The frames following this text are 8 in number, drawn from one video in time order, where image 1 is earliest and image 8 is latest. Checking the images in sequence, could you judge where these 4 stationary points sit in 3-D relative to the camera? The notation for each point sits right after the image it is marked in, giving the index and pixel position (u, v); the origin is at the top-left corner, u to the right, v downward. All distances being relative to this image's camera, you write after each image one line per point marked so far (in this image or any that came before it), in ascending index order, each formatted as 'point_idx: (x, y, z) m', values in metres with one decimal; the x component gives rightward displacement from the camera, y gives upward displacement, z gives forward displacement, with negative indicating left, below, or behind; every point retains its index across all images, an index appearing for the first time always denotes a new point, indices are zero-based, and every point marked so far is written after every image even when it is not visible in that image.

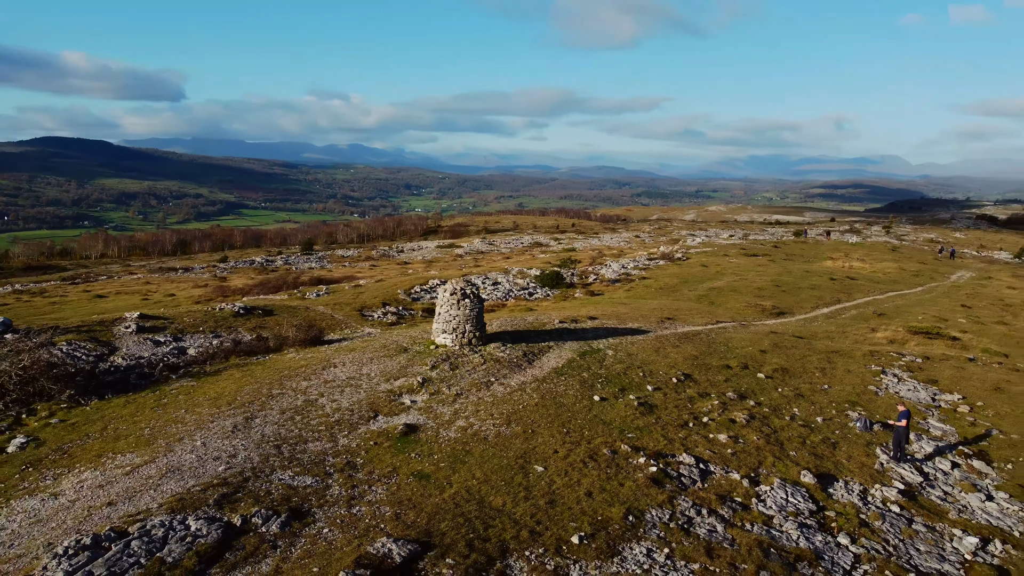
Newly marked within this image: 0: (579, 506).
0: (+1.3, -3.8, +14.1) m
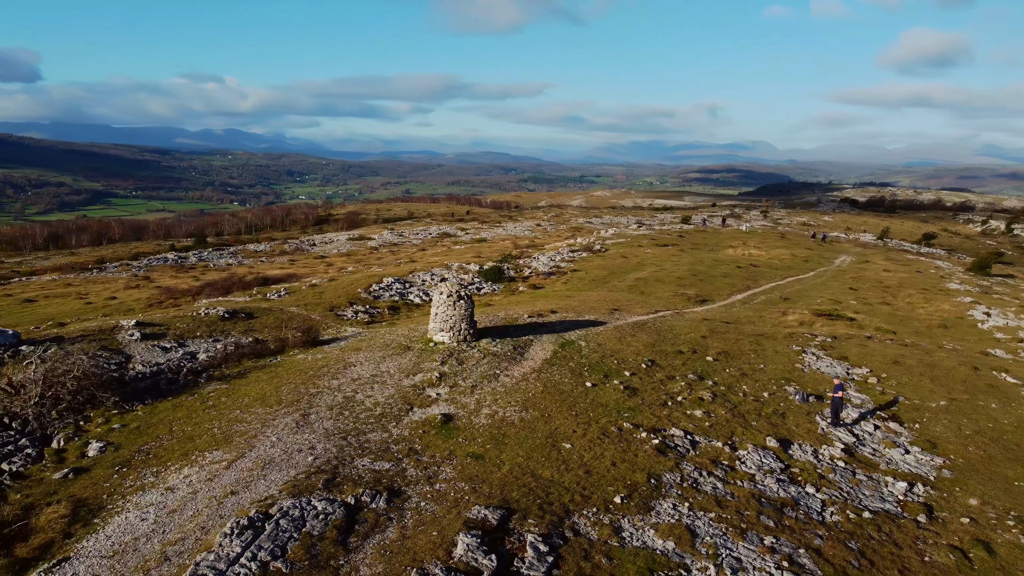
0: (+2.2, -4.0, +17.2) m
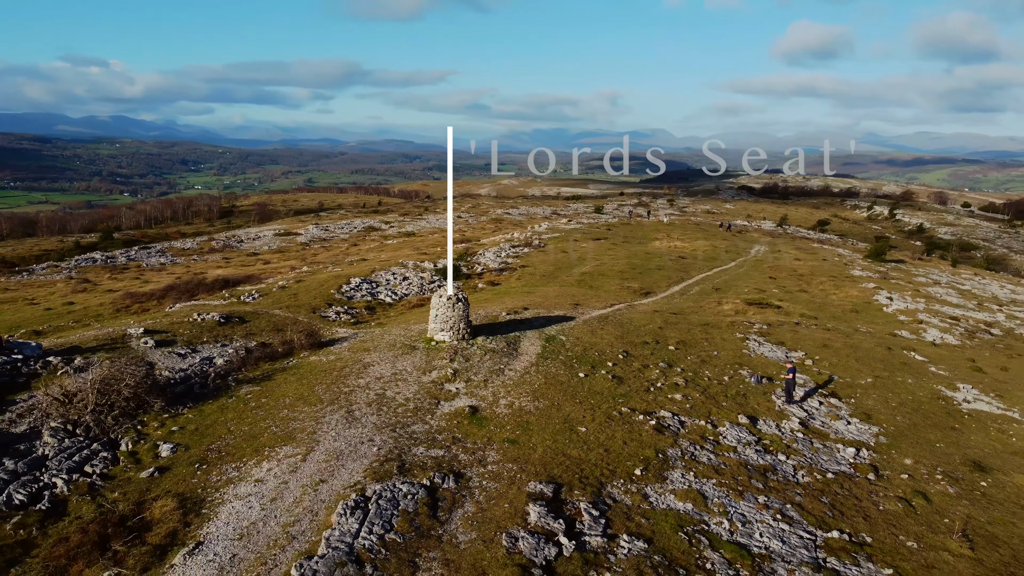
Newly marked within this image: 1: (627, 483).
0: (+2.9, -4.1, +20.3) m
1: (+2.7, -4.5, +18.4) m
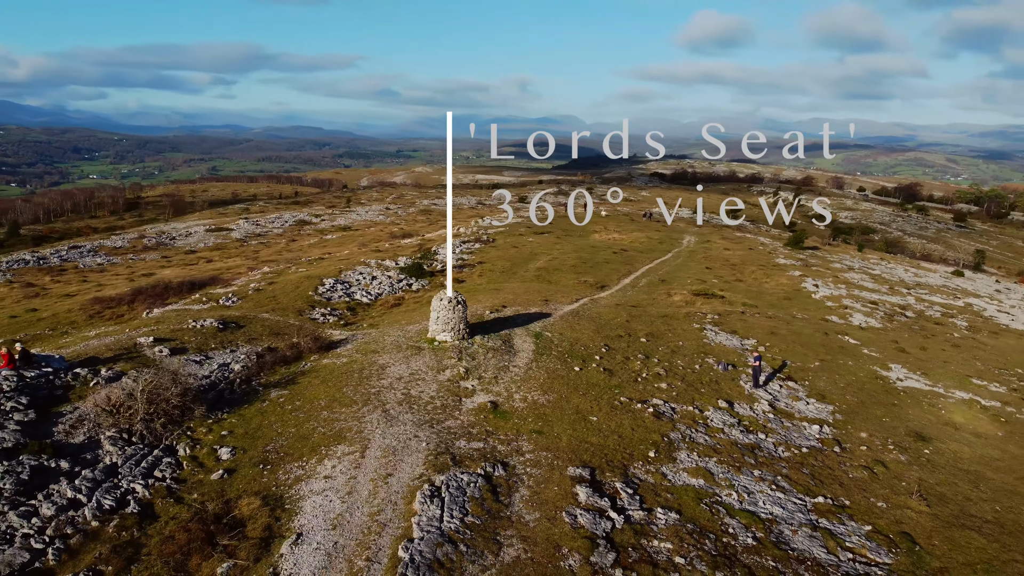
0: (+3.6, -4.2, +23.0) m
1: (+3.6, -4.6, +21.2) m
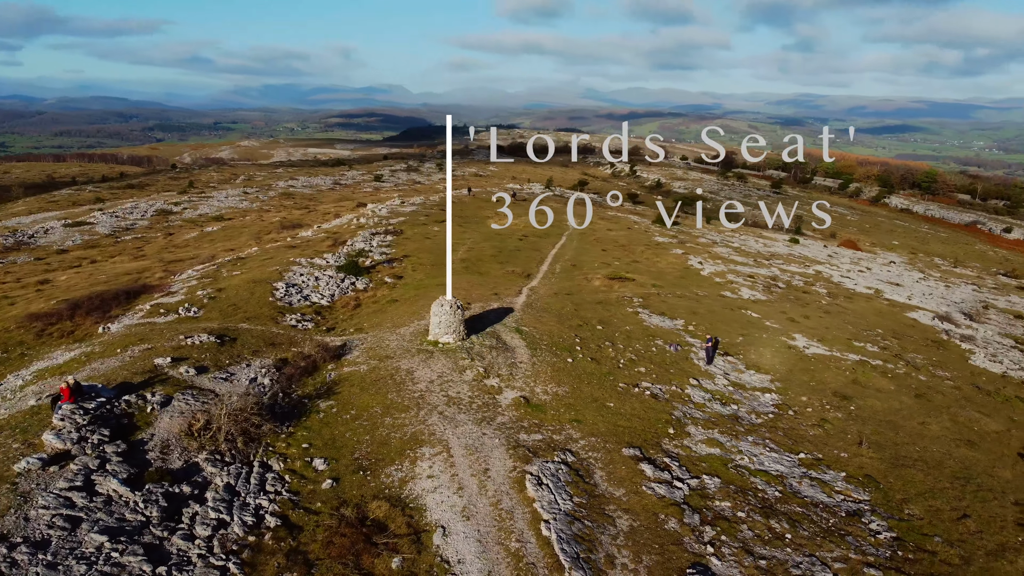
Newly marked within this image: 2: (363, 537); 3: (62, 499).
0: (+4.8, -4.4, +27.5) m
1: (+5.2, -4.9, +25.7) m
2: (-3.5, -6.0, +19.4) m
3: (-10.8, -5.1, +19.6) m
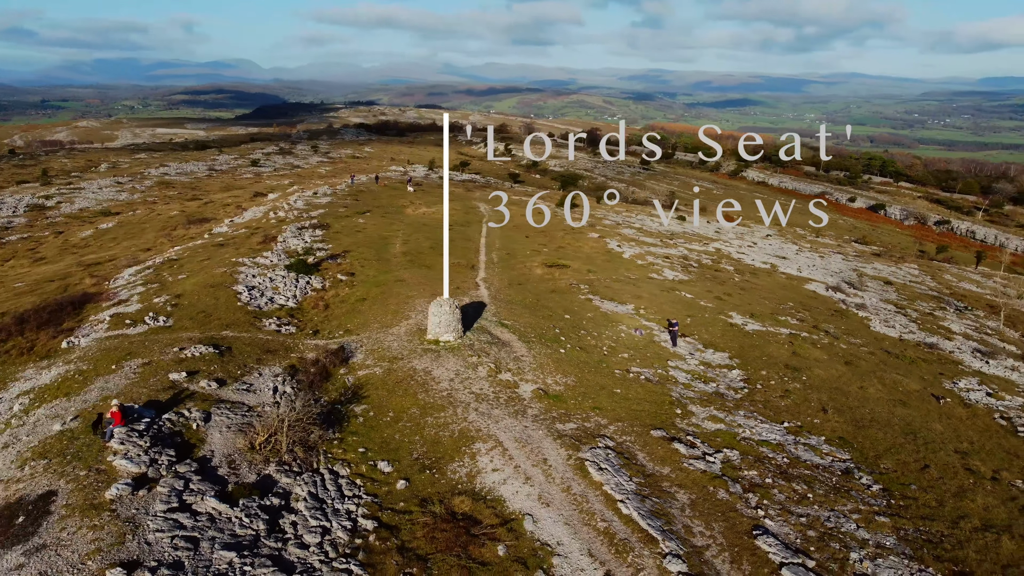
0: (+5.5, -4.2, +30.7) m
1: (+6.2, -4.7, +29.0) m
2: (-1.3, -6.4, +21.3) m
3: (-8.6, -5.9, +20.2) m
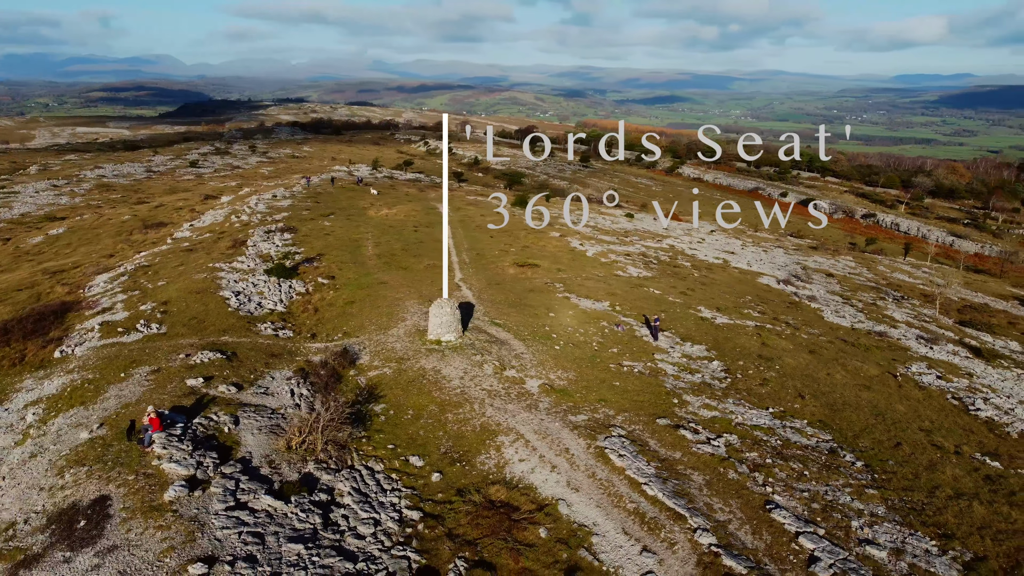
0: (+5.7, -4.2, +32.8) m
1: (+6.6, -4.7, +31.2) m
2: (-0.2, -6.5, +23.0) m
3: (-7.4, -6.1, +21.3) m
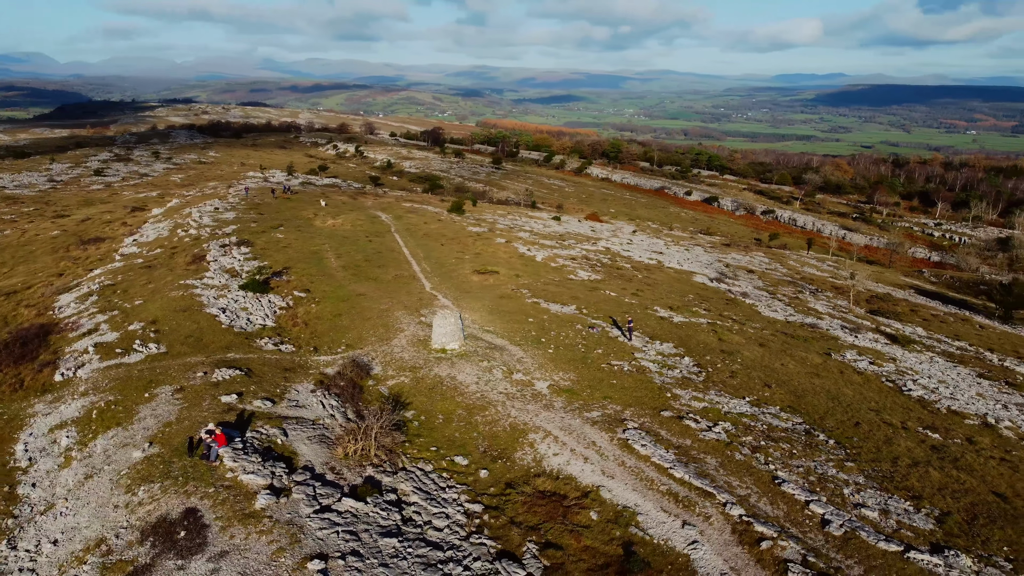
0: (+6.1, -4.5, +36.6) m
1: (+7.1, -4.9, +35.1) m
2: (+1.4, -7.0, +26.1) m
3: (-5.5, -6.8, +23.6) m
